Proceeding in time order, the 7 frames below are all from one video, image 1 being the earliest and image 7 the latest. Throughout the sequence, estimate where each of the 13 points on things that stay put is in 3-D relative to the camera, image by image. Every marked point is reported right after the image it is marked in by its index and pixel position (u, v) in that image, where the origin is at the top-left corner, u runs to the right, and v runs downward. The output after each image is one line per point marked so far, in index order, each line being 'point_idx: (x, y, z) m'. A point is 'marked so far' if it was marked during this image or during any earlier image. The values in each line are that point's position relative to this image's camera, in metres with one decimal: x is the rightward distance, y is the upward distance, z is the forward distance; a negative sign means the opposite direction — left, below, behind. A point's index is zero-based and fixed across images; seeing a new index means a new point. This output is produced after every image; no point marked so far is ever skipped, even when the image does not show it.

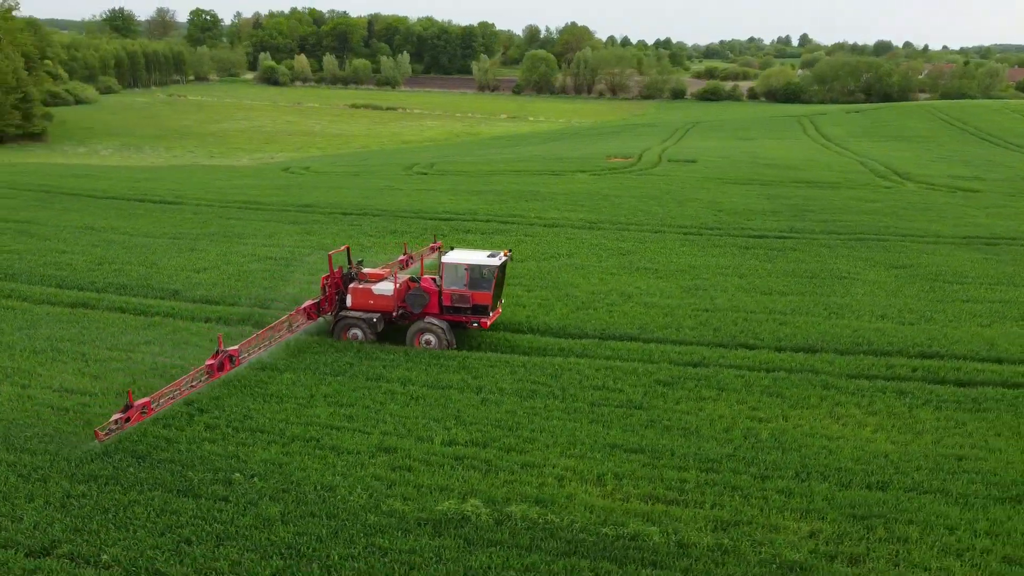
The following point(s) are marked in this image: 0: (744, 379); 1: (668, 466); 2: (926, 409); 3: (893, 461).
0: (+3.8, -1.5, +13.5) m
1: (+2.0, -2.3, +10.5) m
2: (+6.2, -1.8, +12.3) m
3: (+5.1, -2.3, +10.6) m
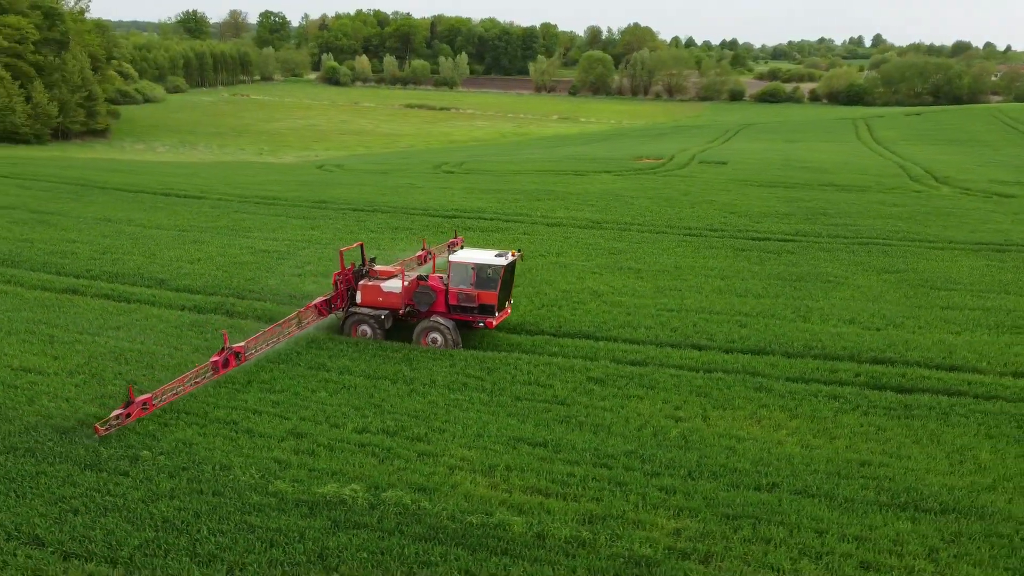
0: (+2.7, -1.5, +13.4) m
1: (+0.7, -2.3, +10.6) m
2: (+5.0, -1.9, +12.0) m
3: (+3.8, -2.3, +10.5) m
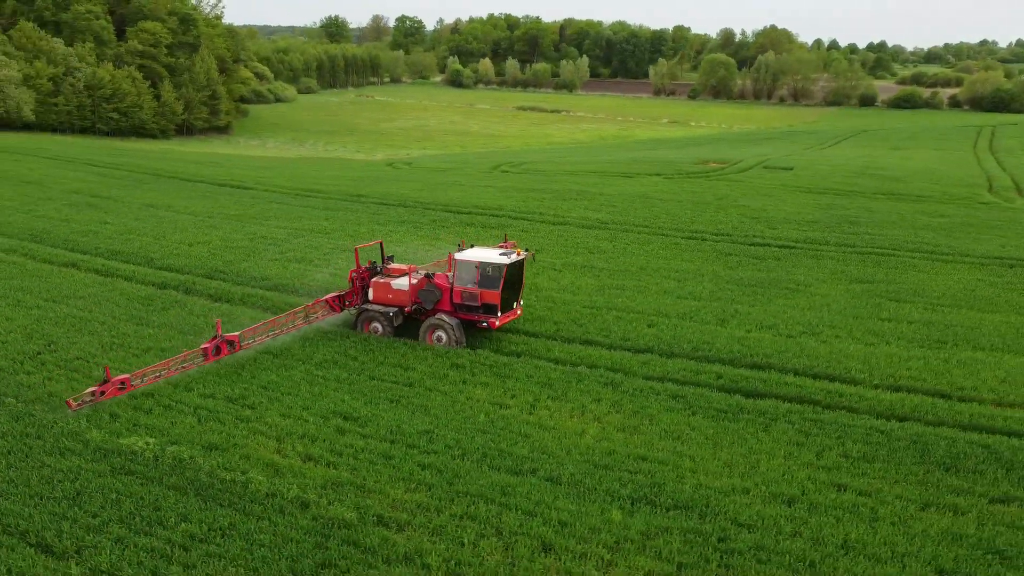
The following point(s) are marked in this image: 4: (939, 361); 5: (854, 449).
0: (+0.4, -1.4, +13.7) m
1: (-2.1, -2.0, +11.2) m
2: (+2.4, -1.8, +12.0) m
3: (+0.9, -2.2, +10.6) m
4: (+7.3, -1.2, +14.0) m
5: (+4.5, -2.1, +10.6) m
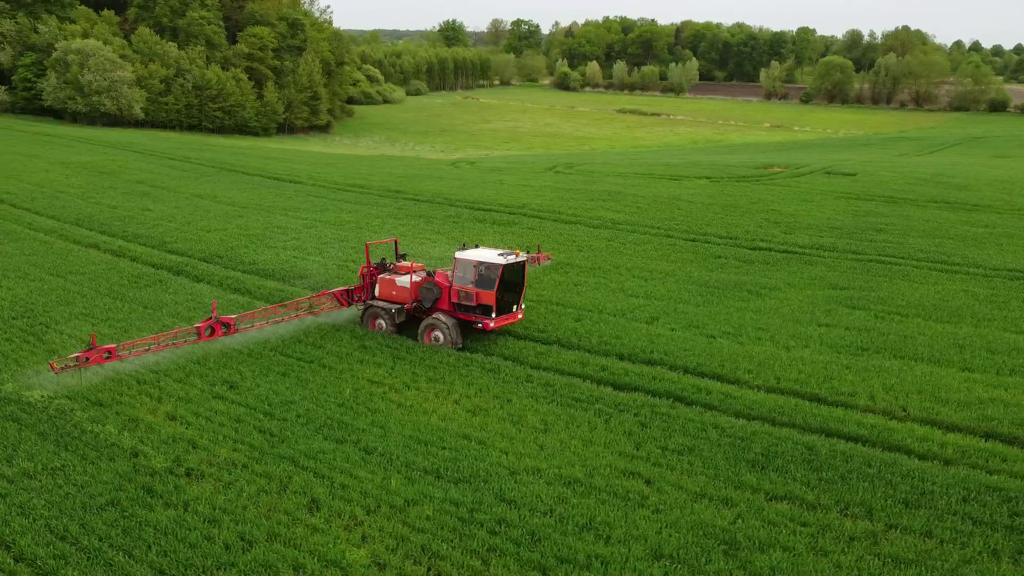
0: (-1.4, -1.2, +14.3) m
1: (-4.2, -1.7, +12.3) m
2: (+0.3, -1.7, +12.3) m
3: (-1.3, -2.0, +11.2) m
4: (+5.5, -1.3, +13.6) m
5: (+2.2, -2.0, +10.7) m
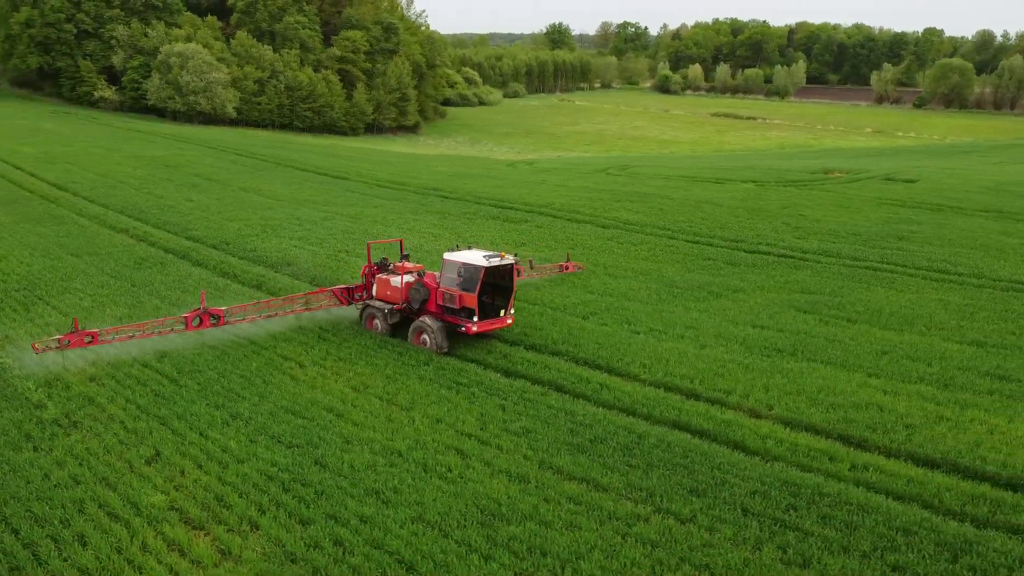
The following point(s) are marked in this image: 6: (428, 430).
0: (-2.9, -0.9, +15.2) m
1: (-6.0, -1.3, +13.6) m
2: (-1.5, -1.5, +13.0) m
3: (-3.3, -1.7, +12.1) m
4: (+3.8, -1.3, +13.6) m
5: (+0.1, -1.9, +11.2) m
6: (-1.1, -1.9, +10.9) m
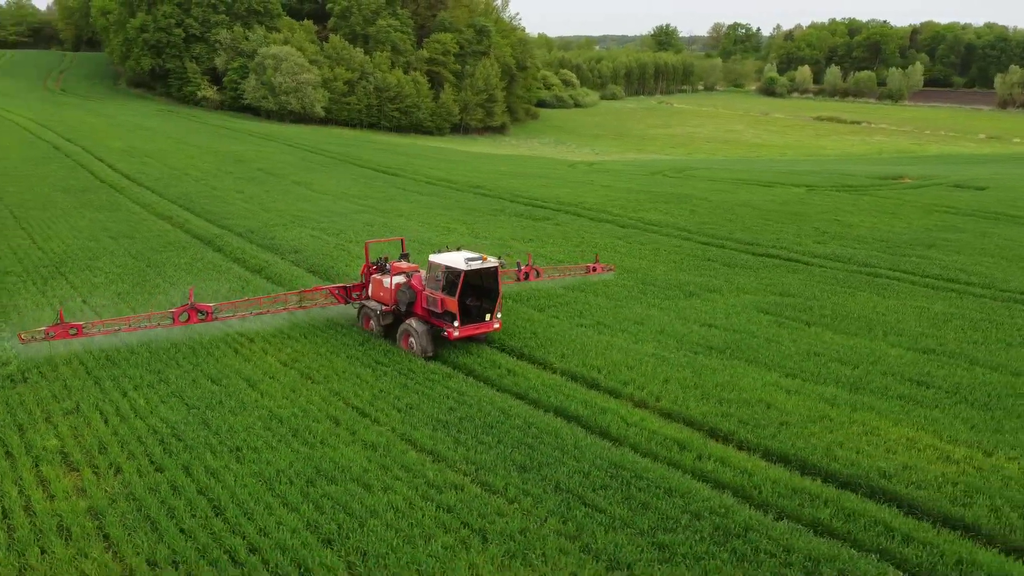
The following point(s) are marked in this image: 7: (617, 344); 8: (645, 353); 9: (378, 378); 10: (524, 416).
0: (-4.0, -0.6, +16.3) m
1: (-7.3, -0.9, +15.0) m
2: (-2.9, -1.2, +13.9) m
3: (-4.8, -1.4, +13.3) m
4: (+2.5, -1.2, +13.8) m
5: (-1.5, -1.7, +11.9) m
6: (-2.8, -1.7, +11.8) m
7: (+2.0, -1.0, +14.8) m
8: (+2.3, -1.2, +14.1) m
9: (-2.2, -1.5, +12.8) m
10: (+0.2, -1.8, +11.3) m
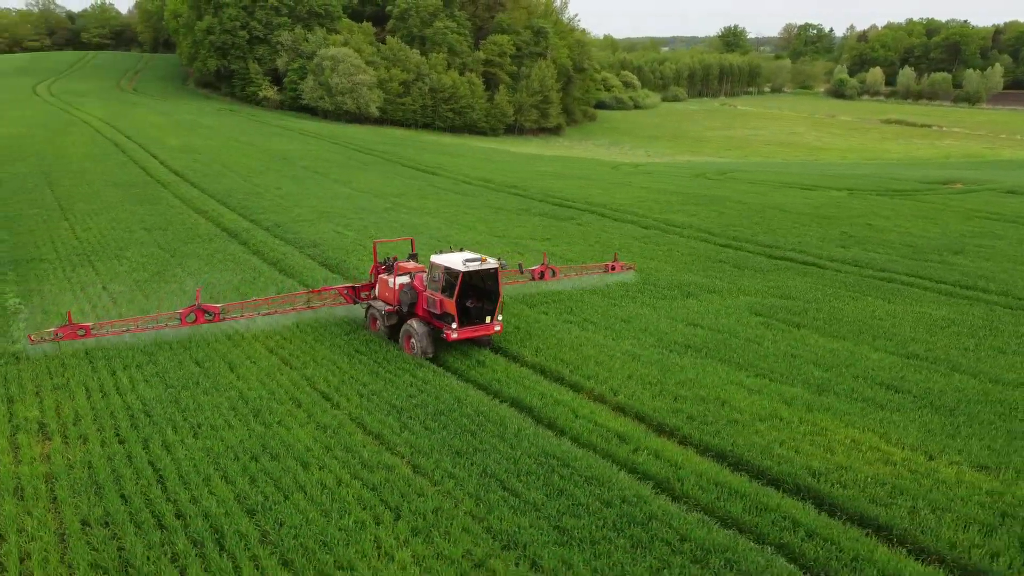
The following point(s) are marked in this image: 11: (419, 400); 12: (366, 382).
0: (-4.2, -0.4, +17.0) m
1: (-7.6, -0.6, +16.0) m
2: (-3.3, -1.1, +14.5) m
3: (-5.2, -1.1, +14.0) m
4: (+2.0, -1.2, +14.0) m
5: (-2.1, -1.5, +12.4) m
6: (-3.4, -1.5, +12.4) m
7: (+1.6, -1.0, +15.0) m
8: (+1.9, -1.1, +14.3) m
9: (-2.7, -1.3, +13.4) m
10: (-0.5, -1.7, +11.6) m
11: (-1.3, -1.6, +11.8) m
12: (-2.2, -1.5, +12.6) m
